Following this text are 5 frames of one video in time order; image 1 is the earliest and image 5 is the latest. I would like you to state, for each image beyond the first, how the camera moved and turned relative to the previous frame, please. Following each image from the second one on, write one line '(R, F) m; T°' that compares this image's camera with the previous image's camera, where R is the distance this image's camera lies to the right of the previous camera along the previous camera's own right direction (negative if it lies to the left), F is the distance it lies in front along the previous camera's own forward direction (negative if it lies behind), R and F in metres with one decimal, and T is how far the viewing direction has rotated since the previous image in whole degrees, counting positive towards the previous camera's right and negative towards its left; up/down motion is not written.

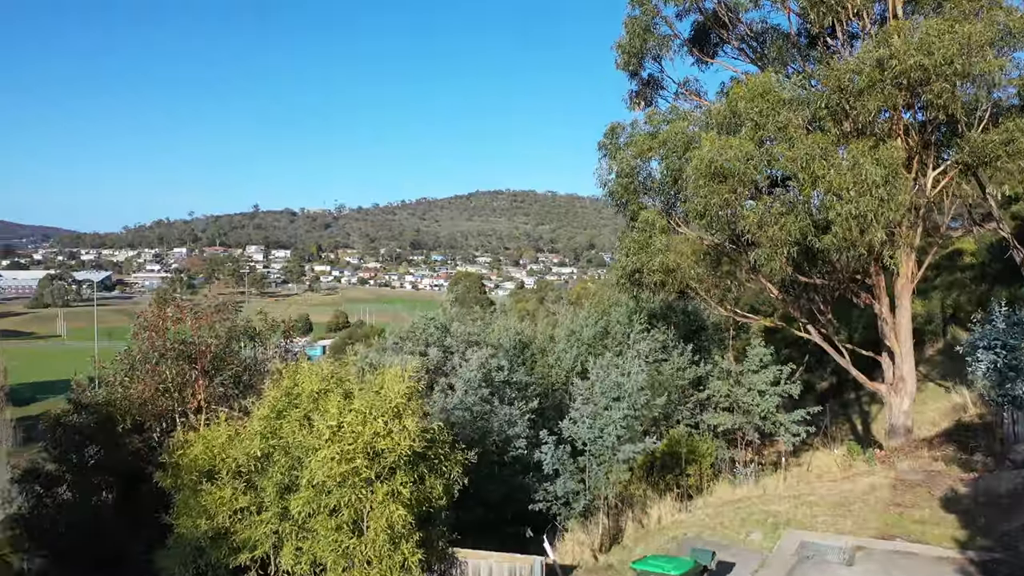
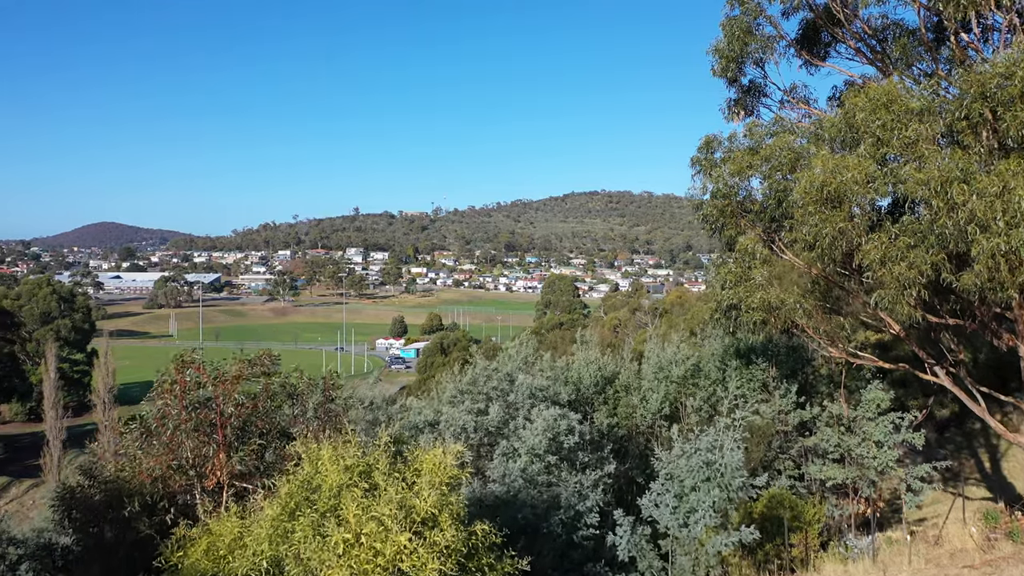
(+0.1, +0.6) m; -8°
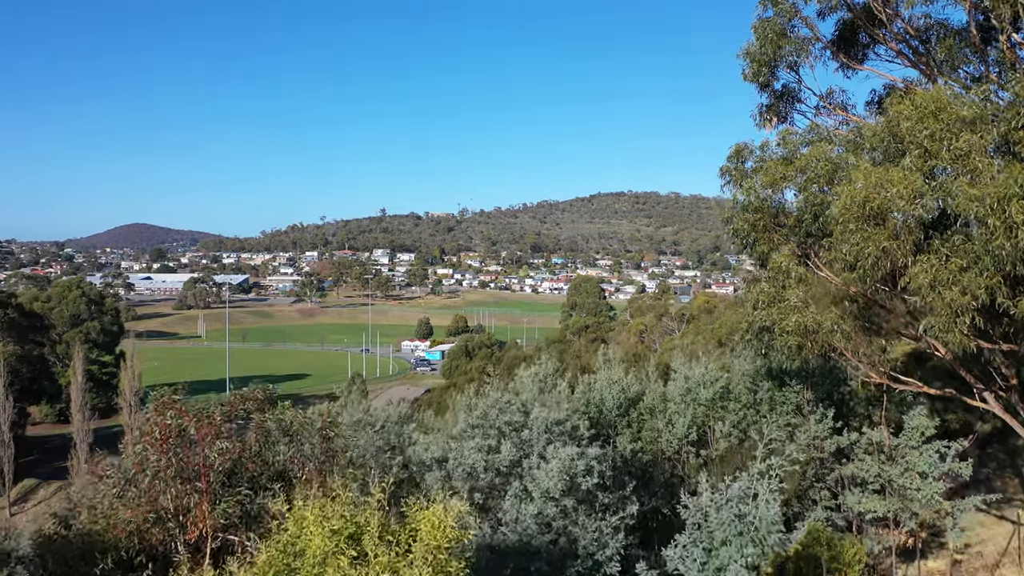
(+0.1, +0.3) m; -2°
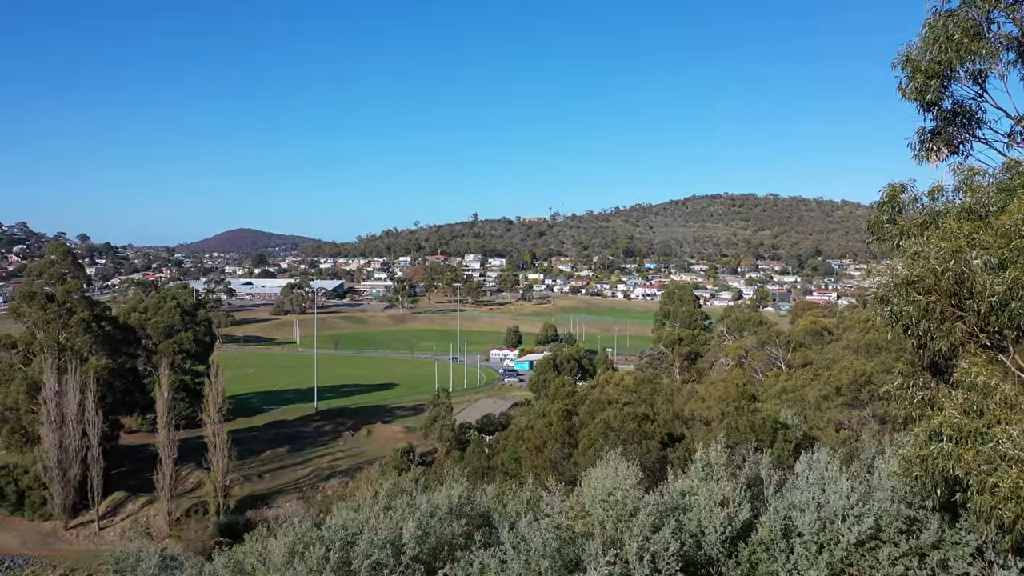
(+0.1, +1.5) m; -8°
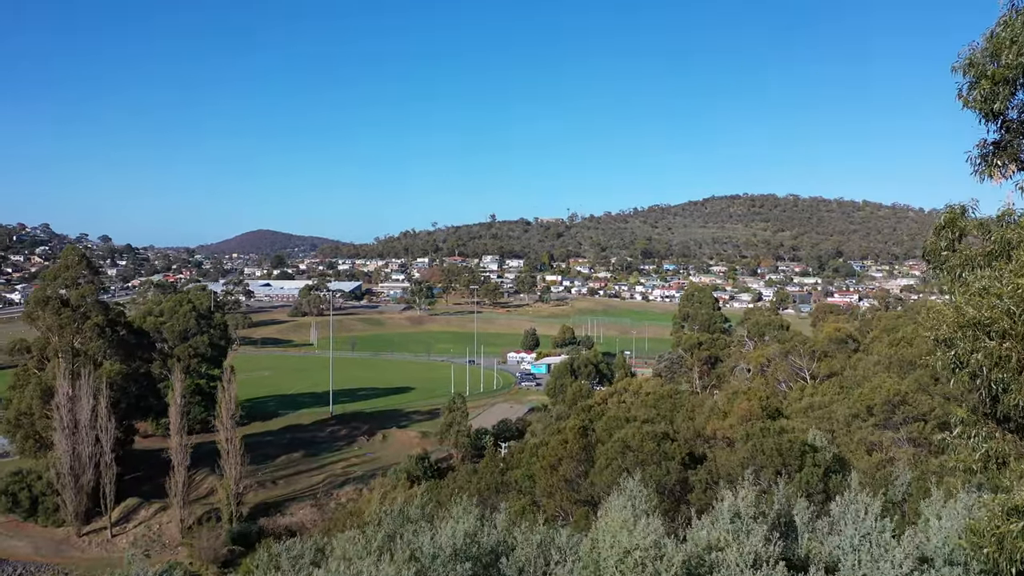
(0.0, +0.5) m; -2°
